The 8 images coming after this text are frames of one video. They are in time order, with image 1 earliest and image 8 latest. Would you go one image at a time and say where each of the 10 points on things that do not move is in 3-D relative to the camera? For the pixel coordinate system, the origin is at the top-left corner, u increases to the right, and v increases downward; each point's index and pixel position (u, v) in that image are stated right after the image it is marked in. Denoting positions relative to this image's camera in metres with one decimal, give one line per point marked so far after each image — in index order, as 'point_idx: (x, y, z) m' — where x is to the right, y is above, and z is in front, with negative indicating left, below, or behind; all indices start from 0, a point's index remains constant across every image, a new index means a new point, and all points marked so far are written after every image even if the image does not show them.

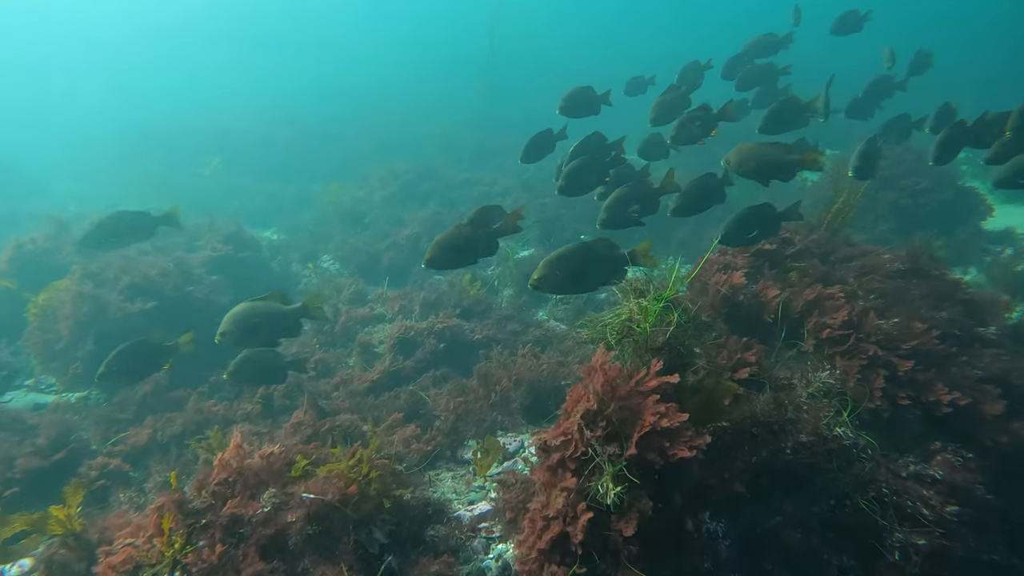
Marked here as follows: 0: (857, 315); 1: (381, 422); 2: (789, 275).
0: (+2.1, -0.2, +4.6) m
1: (-1.0, -1.0, +5.6) m
2: (+2.0, +0.1, +5.5) m
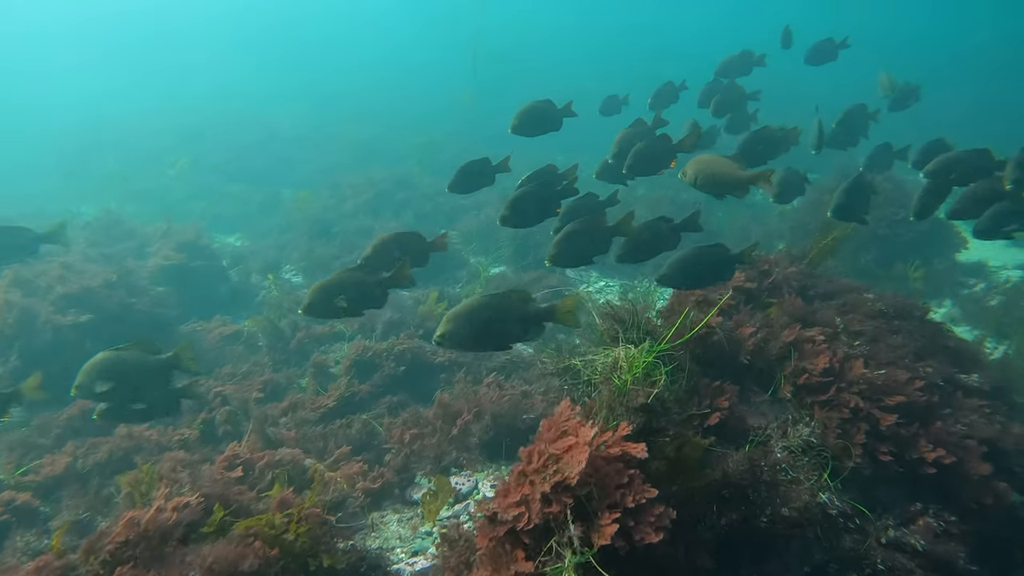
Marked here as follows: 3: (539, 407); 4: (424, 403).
0: (+1.8, -0.4, +4.3) m
1: (-1.3, -1.1, +5.2) m
2: (+1.7, -0.2, +5.2) m
3: (+0.2, -0.9, +5.9) m
4: (-0.7, -1.0, +6.5) m
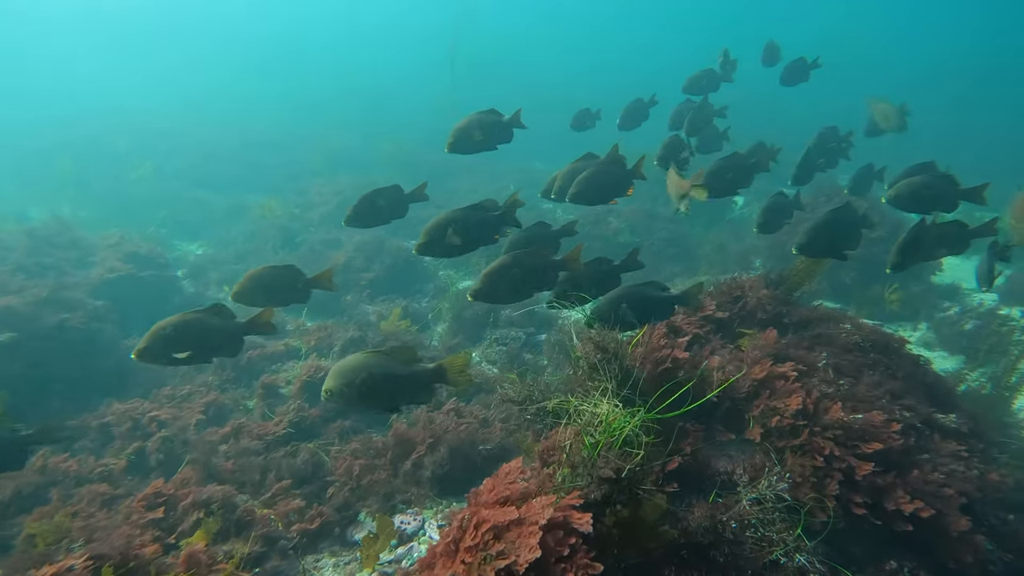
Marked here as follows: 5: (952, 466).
0: (+1.6, -0.6, +4.0) m
1: (-1.6, -1.3, +4.8) m
2: (+1.5, -0.3, +4.9) m
3: (-0.1, -1.1, +5.6) m
4: (-1.1, -1.1, +6.1) m
5: (+2.3, -1.0, +4.1) m
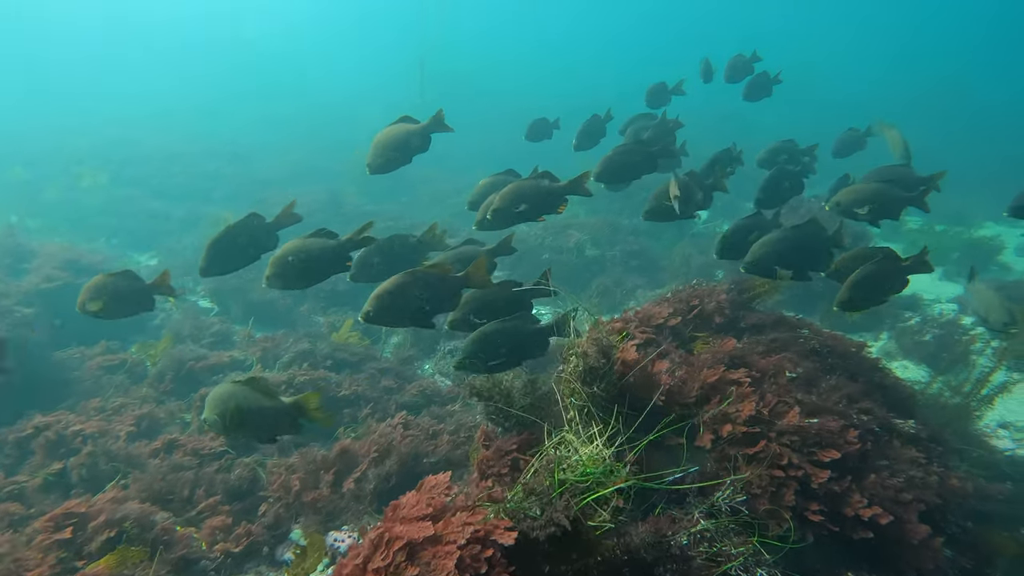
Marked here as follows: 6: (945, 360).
0: (+1.3, -0.6, +3.8) m
1: (-1.9, -1.3, +4.5) m
2: (+1.1, -0.4, +4.7) m
3: (-0.5, -1.1, +5.3) m
4: (-1.4, -1.2, +5.8) m
5: (+2.0, -0.9, +3.9) m
6: (+5.1, -0.9, +9.1) m
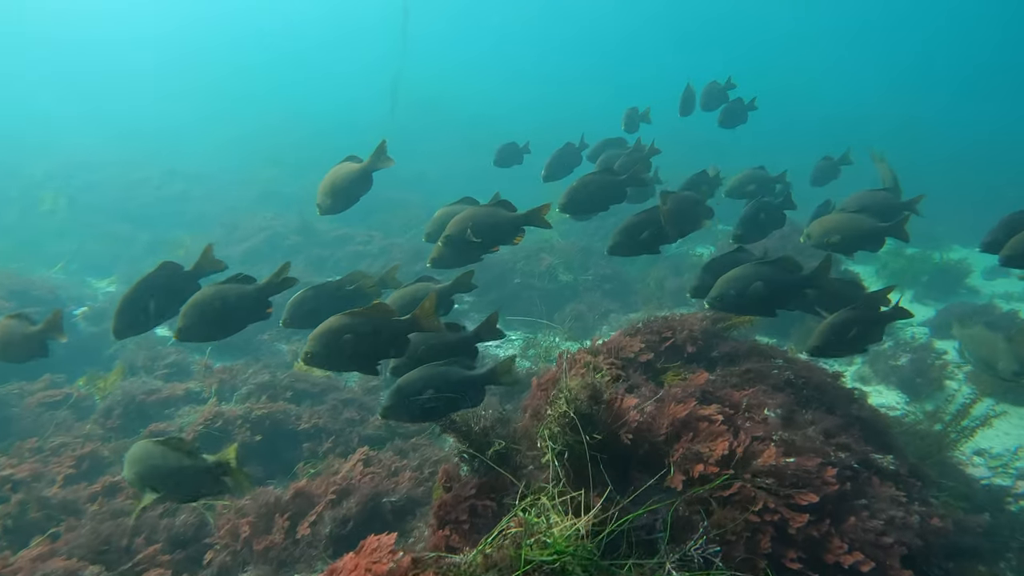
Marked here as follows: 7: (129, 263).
0: (+1.1, -0.8, +3.6) m
1: (-2.1, -1.5, +4.2) m
2: (+0.9, -0.5, +4.5) m
3: (-0.7, -1.3, +5.1) m
4: (-1.7, -1.4, +5.5) m
5: (+1.9, -1.1, +3.8) m
6: (+4.8, -1.1, +9.0) m
7: (-8.0, +0.5, +16.3) m
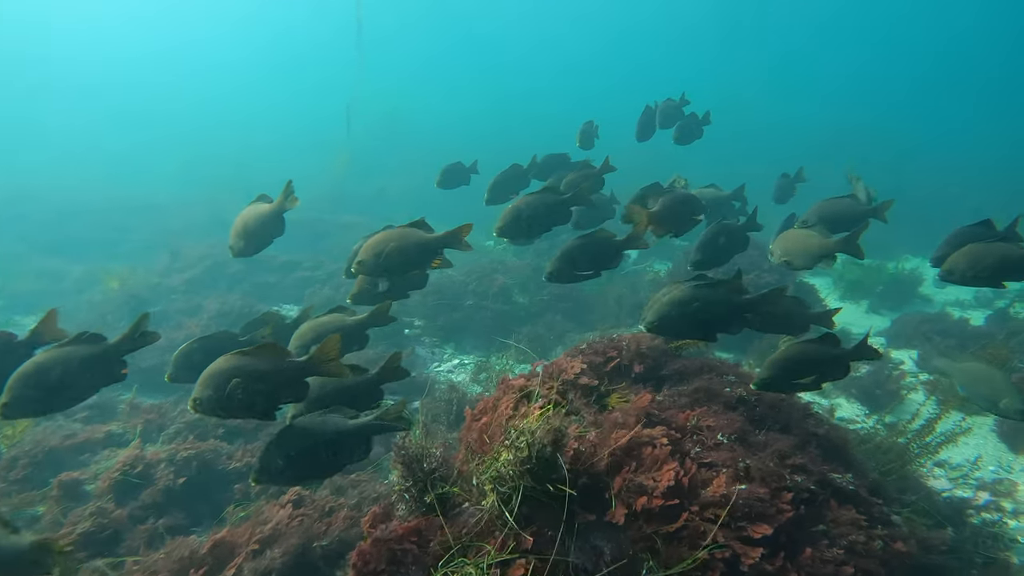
0: (+0.8, -0.8, +3.3) m
1: (-2.4, -1.7, +3.7) m
2: (+0.5, -0.6, +4.2) m
3: (-1.1, -1.5, +4.7) m
4: (-2.1, -1.6, +5.1) m
5: (+1.5, -1.1, +3.5) m
6: (+4.2, -1.3, +8.9) m
7: (-9.0, -0.2, +15.6) m
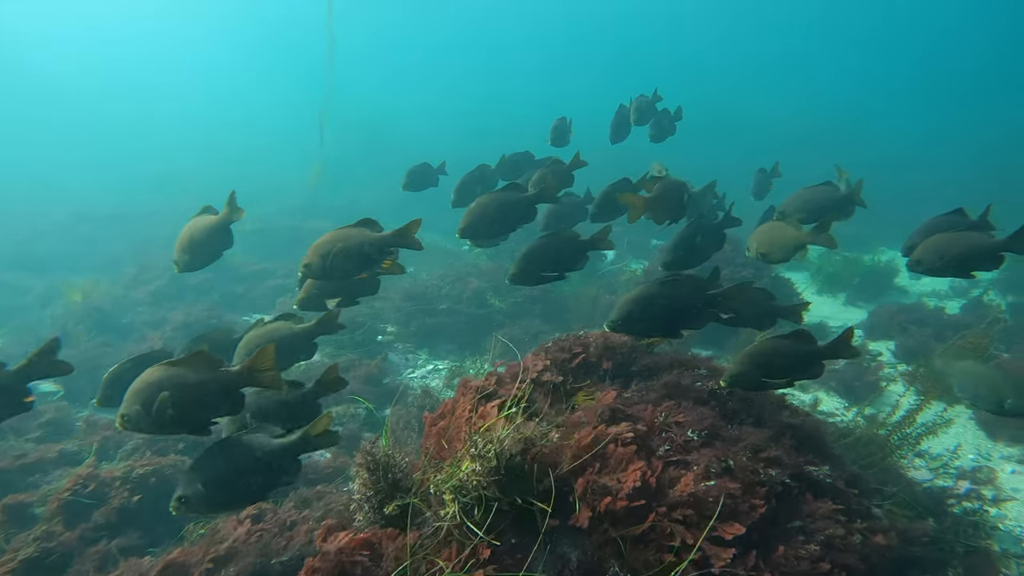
0: (+0.6, -0.8, +3.2) m
1: (-2.6, -1.7, +3.5) m
2: (+0.3, -0.6, +4.1) m
3: (-1.2, -1.5, +4.5) m
4: (-2.3, -1.7, +4.9) m
5: (+1.4, -1.1, +3.4) m
6: (+3.9, -1.2, +8.8) m
7: (-9.4, -0.5, +15.2) m
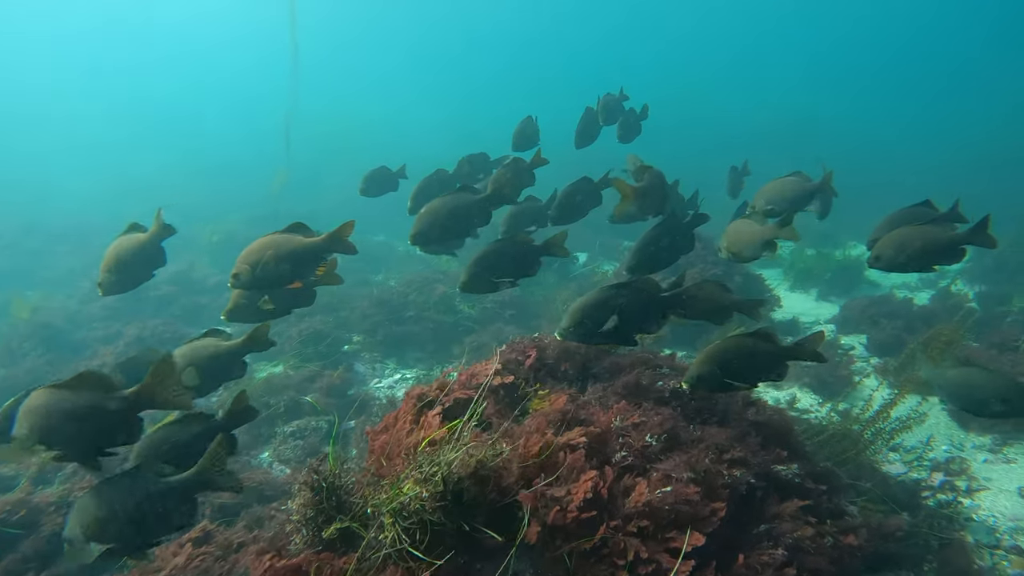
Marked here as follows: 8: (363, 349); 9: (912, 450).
0: (+0.4, -0.8, +3.0) m
1: (-2.8, -1.8, +3.2) m
2: (+0.1, -0.6, +3.8) m
3: (-1.5, -1.5, +4.2) m
4: (-2.5, -1.7, +4.6) m
5: (+1.2, -1.0, +3.2) m
6: (+3.5, -1.1, +8.7) m
7: (-10.0, -0.9, +14.7) m
8: (-2.2, -0.9, +11.6) m
9: (+3.4, -1.4, +6.7) m
